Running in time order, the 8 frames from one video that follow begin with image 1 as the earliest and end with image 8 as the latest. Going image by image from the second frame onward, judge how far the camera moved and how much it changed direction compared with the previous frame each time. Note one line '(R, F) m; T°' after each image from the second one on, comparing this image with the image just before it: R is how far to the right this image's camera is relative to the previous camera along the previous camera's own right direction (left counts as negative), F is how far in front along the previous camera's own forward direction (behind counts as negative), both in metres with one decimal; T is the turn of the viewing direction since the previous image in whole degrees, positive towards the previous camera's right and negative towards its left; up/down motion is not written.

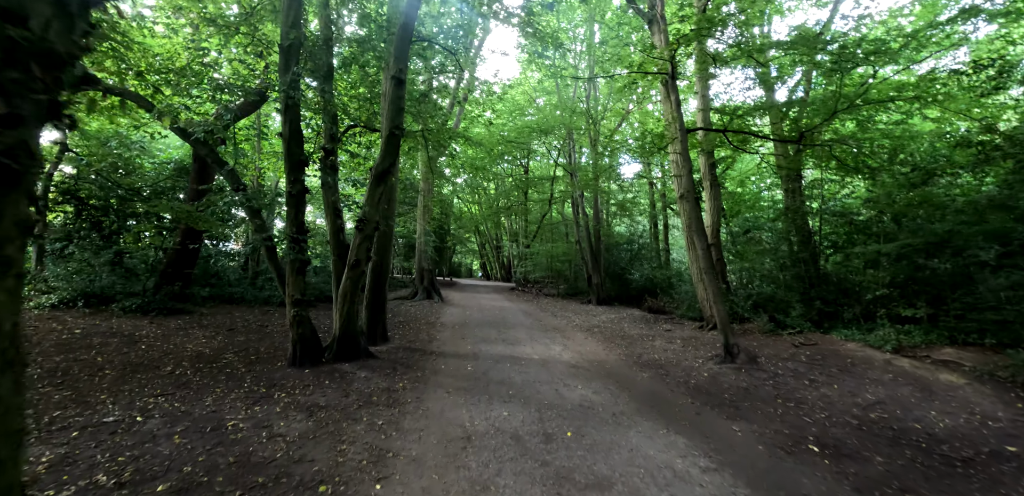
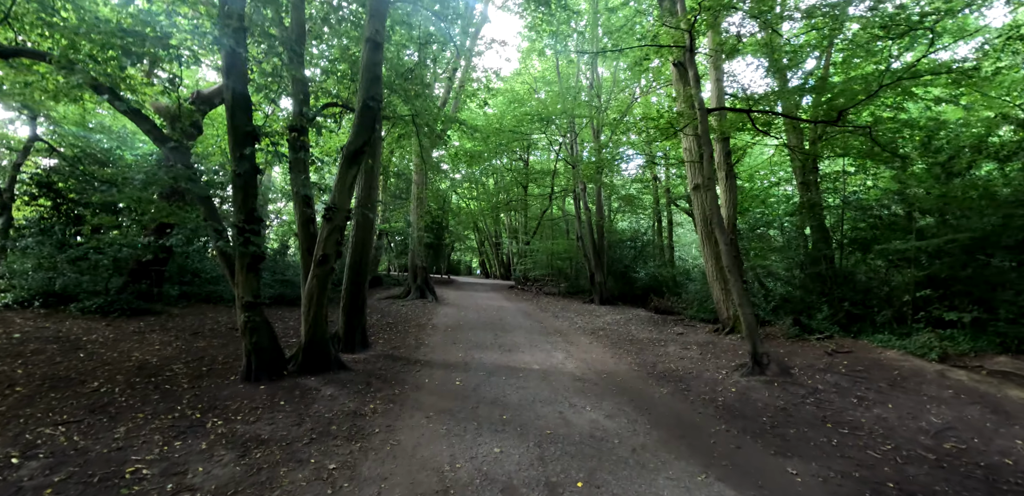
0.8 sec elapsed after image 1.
(+0.1, +0.8) m; 0°
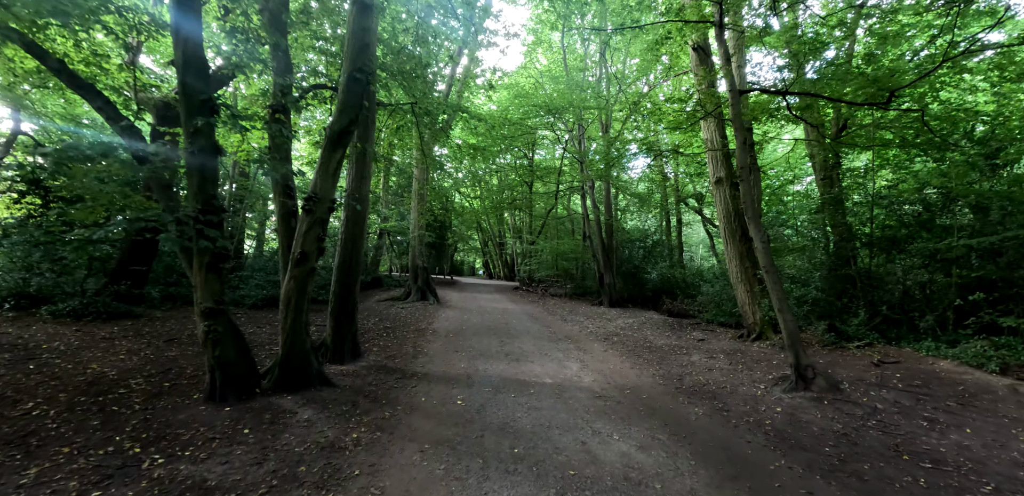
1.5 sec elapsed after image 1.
(-0.1, +0.7) m; 0°
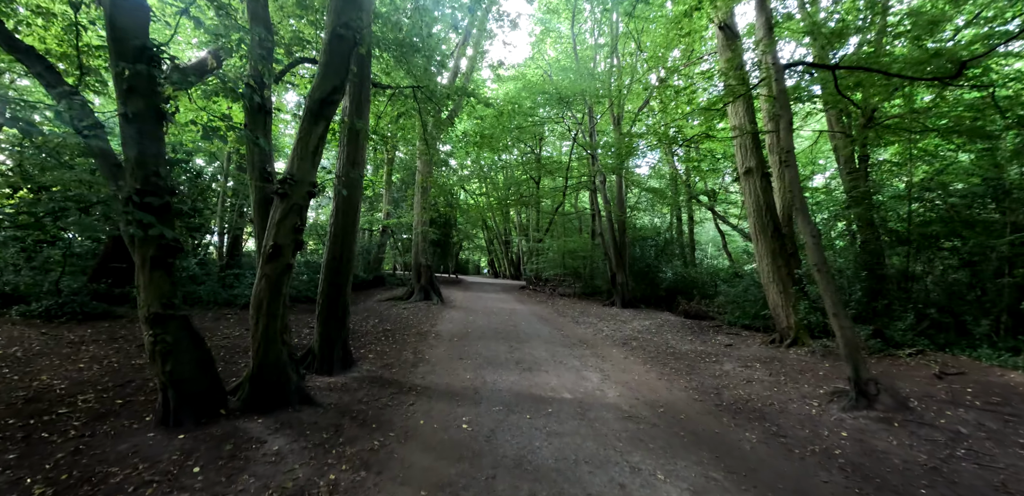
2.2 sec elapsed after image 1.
(-0.1, +0.7) m; -1°
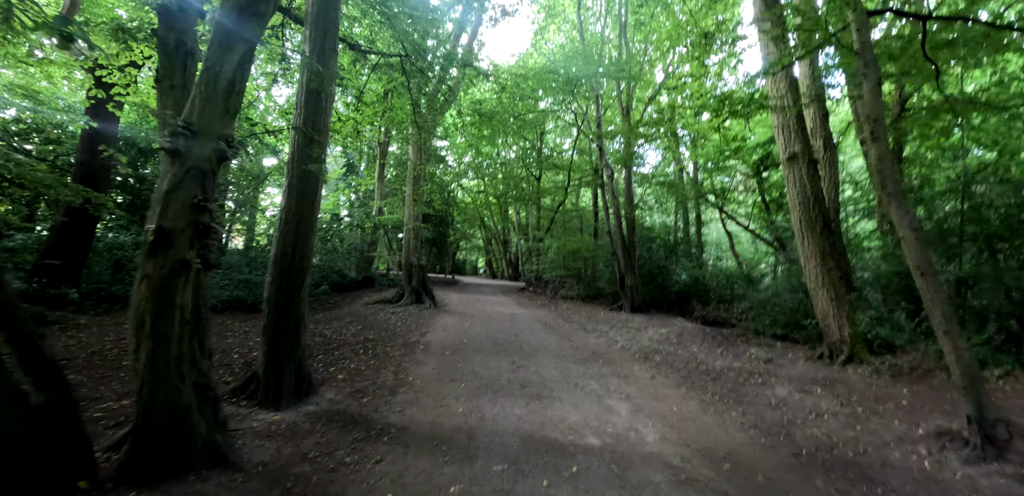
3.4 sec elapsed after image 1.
(-0.1, +1.1) m; 0°
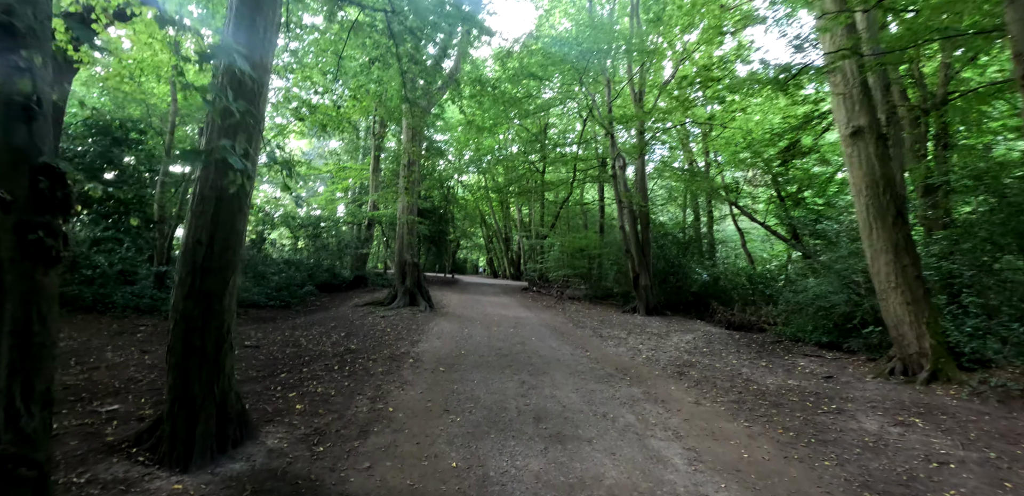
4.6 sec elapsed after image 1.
(-0.1, +1.1) m; 0°
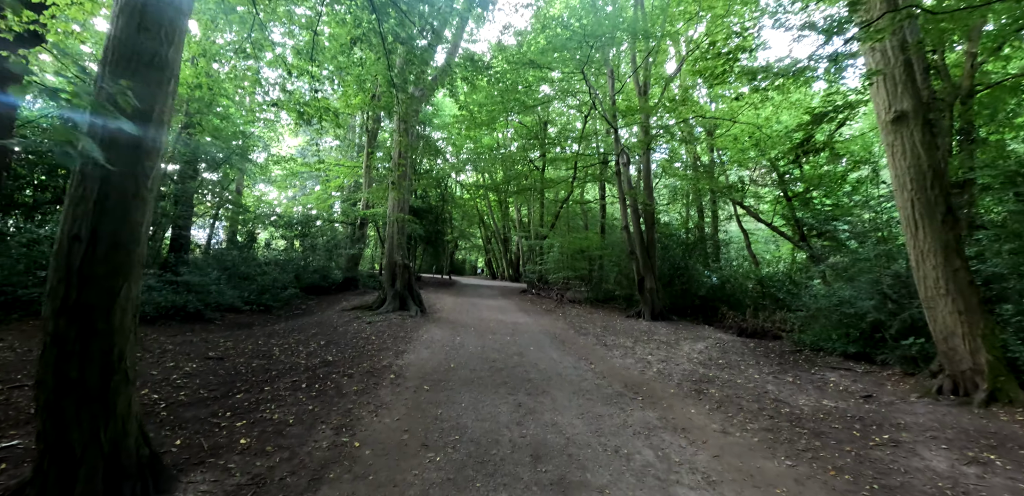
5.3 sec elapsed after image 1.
(+0.1, +0.6) m; 0°
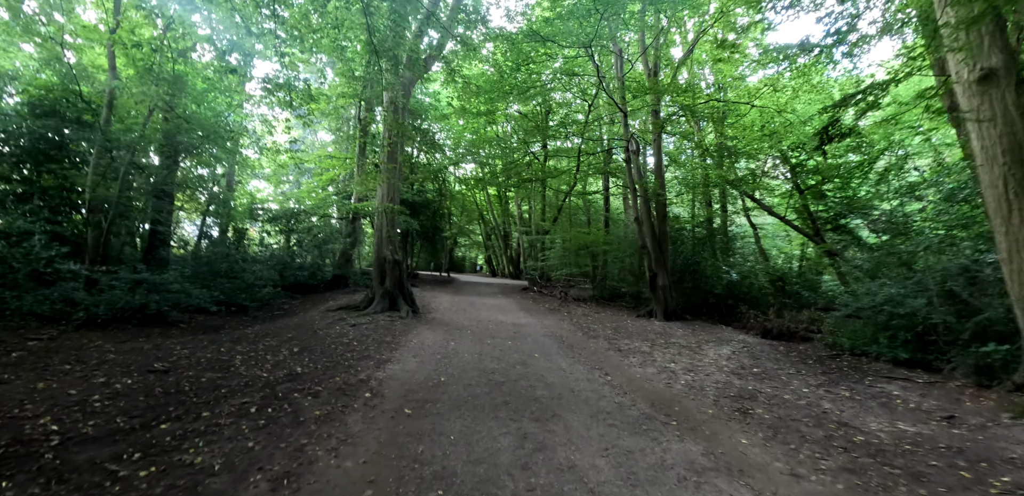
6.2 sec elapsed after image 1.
(0.0, +0.8) m; 0°
